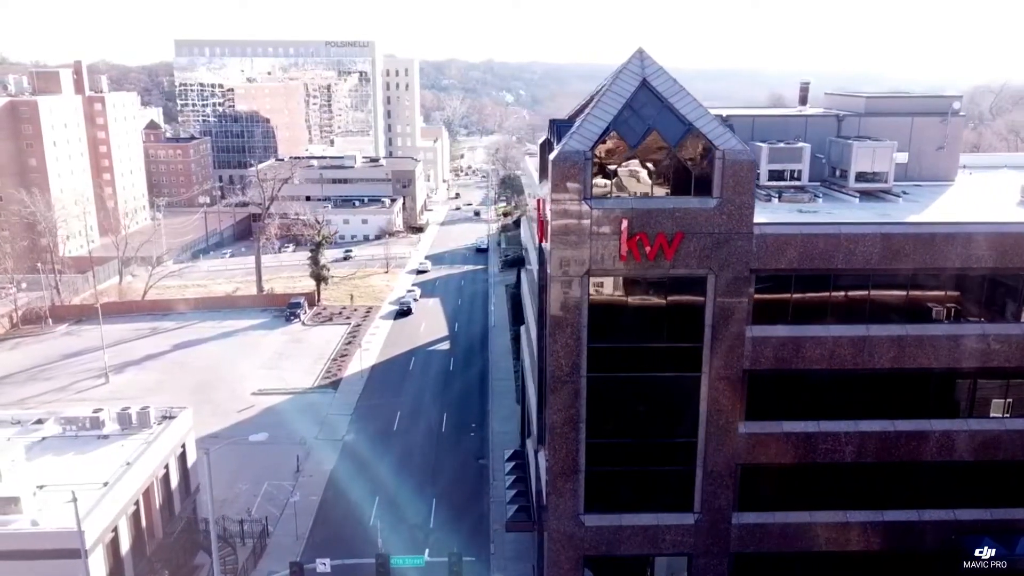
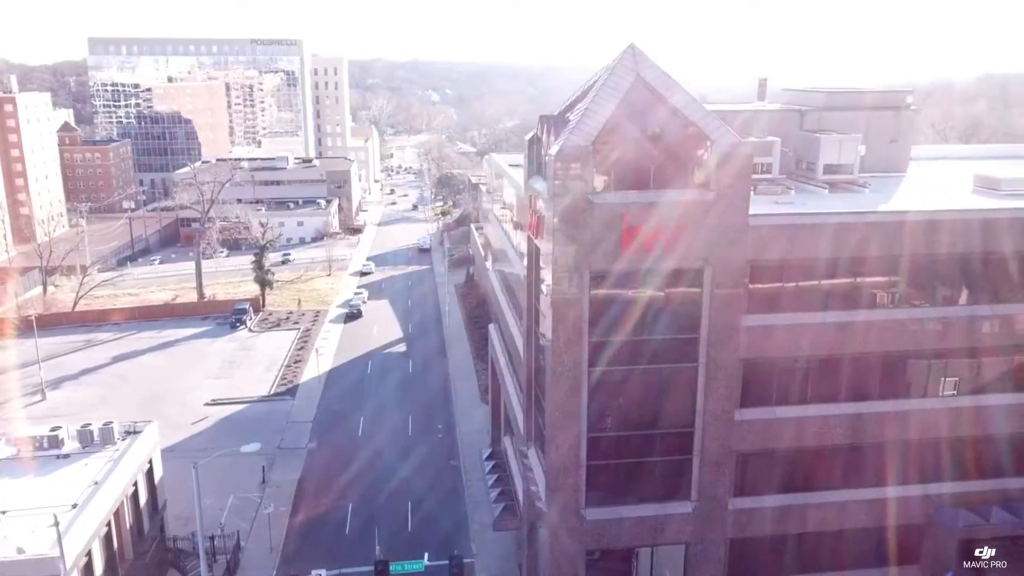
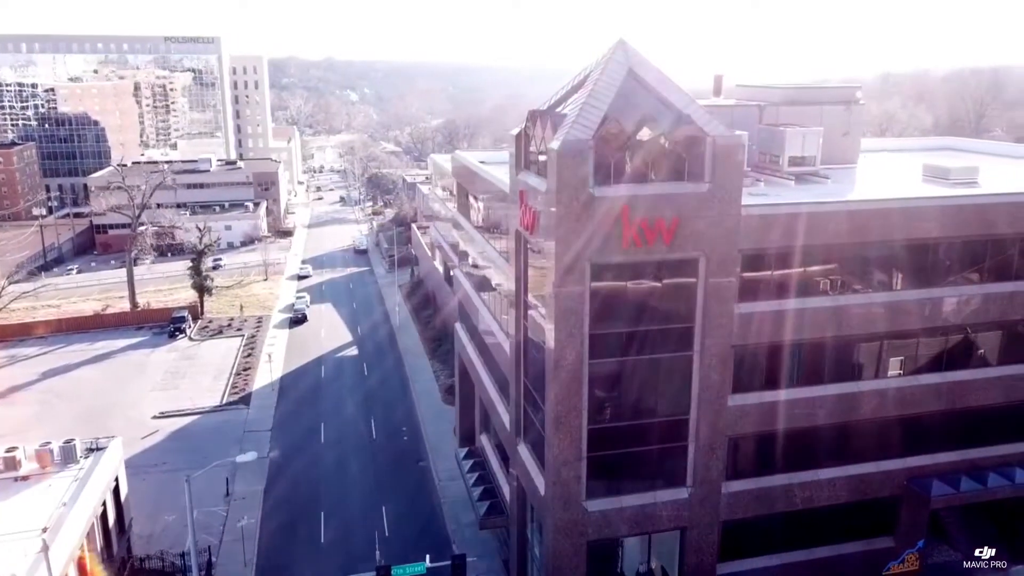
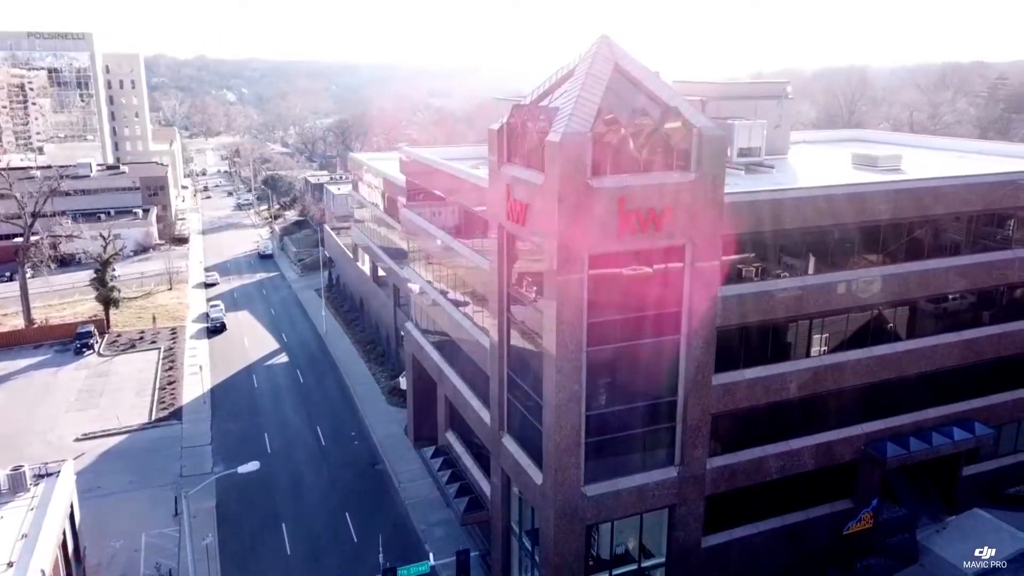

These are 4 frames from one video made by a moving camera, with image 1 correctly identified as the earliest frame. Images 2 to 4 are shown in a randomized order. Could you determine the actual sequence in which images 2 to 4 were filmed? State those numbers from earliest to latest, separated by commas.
2, 3, 4
